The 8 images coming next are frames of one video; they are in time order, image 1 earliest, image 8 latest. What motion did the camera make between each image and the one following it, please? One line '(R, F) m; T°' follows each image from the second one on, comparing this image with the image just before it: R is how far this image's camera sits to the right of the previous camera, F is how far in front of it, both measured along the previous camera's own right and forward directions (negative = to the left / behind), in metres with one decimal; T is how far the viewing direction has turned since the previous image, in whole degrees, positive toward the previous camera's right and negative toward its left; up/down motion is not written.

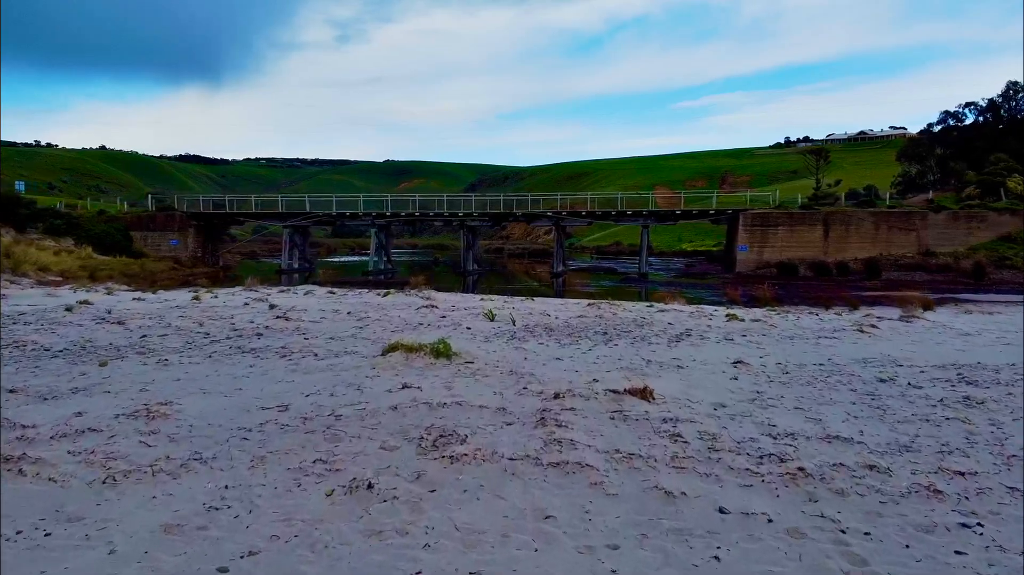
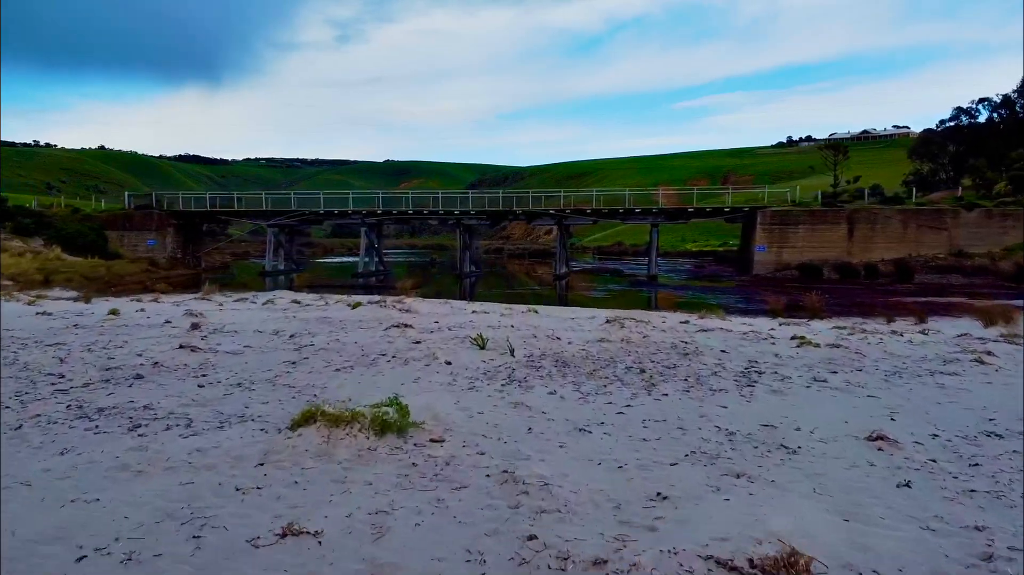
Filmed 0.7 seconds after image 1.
(0.0, +2.6) m; 0°
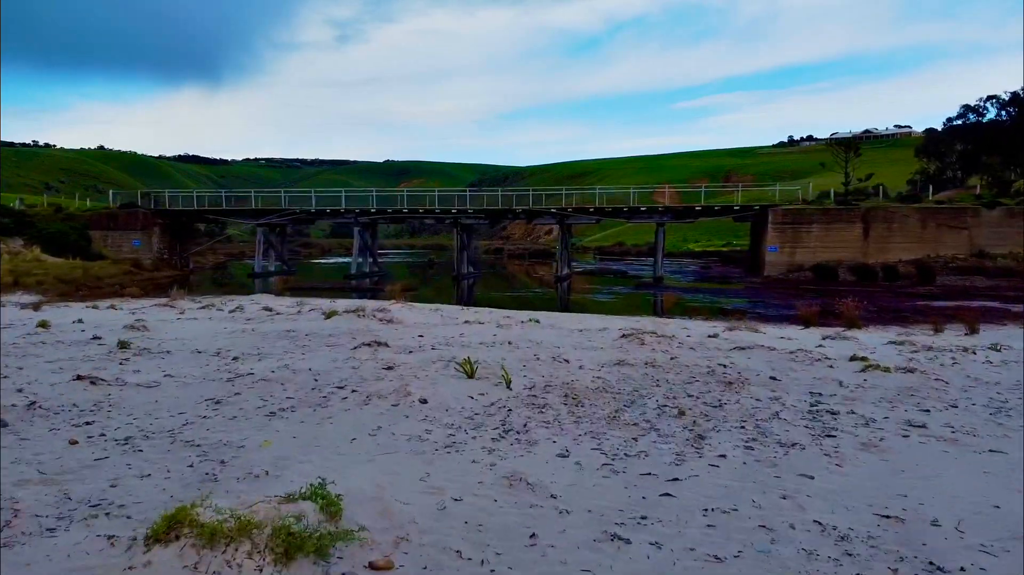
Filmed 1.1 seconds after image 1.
(+0.1, +1.5) m; 0°
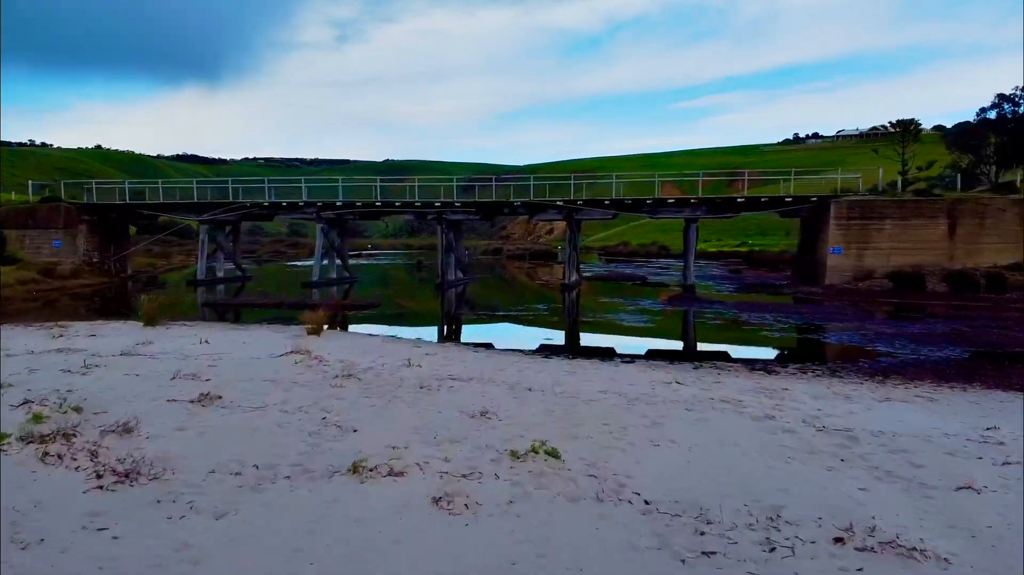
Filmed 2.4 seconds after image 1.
(+0.3, +6.1) m; 0°
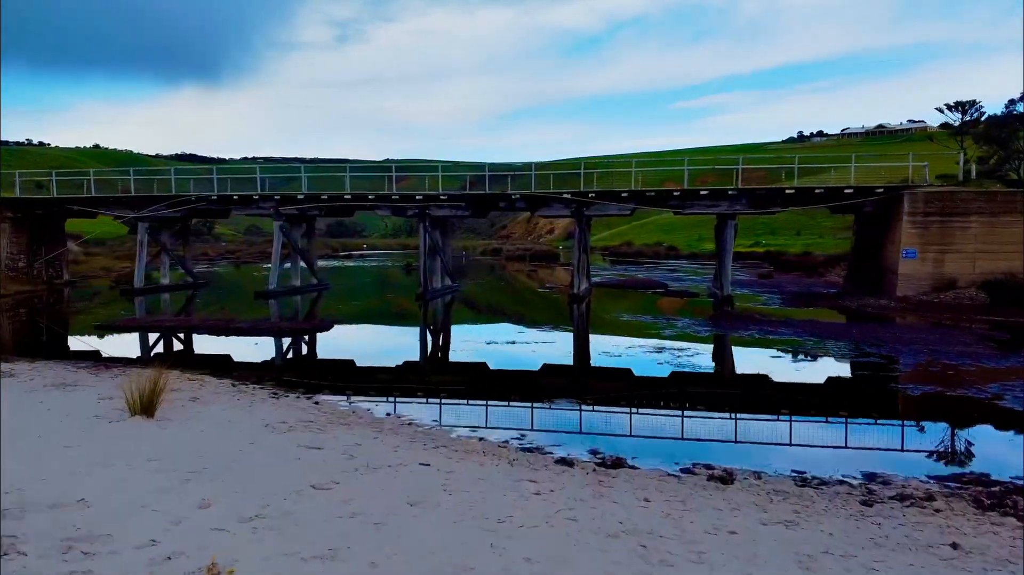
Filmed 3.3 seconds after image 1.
(+0.2, +4.6) m; 0°
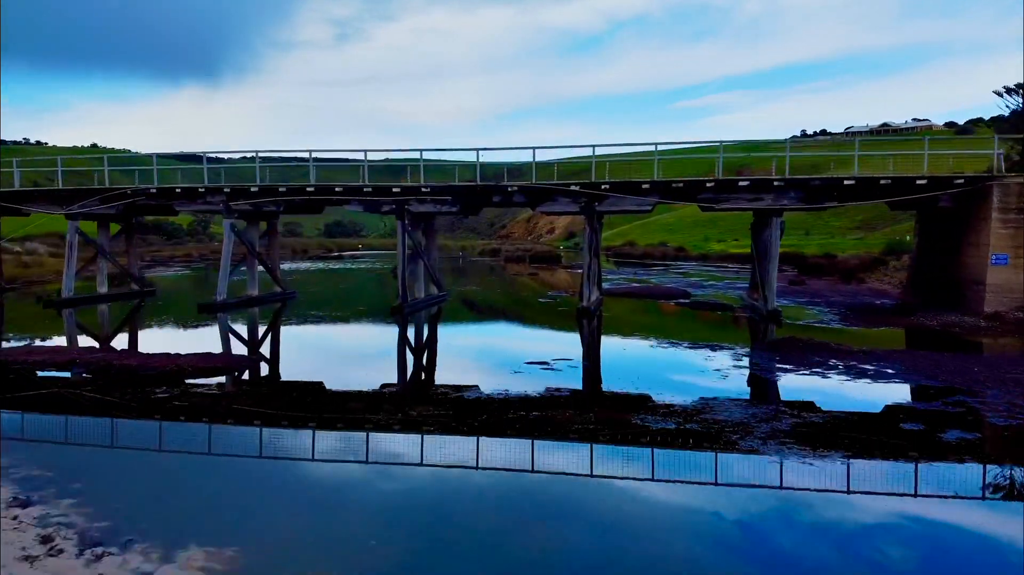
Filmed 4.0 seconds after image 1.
(+0.2, +3.7) m; 0°
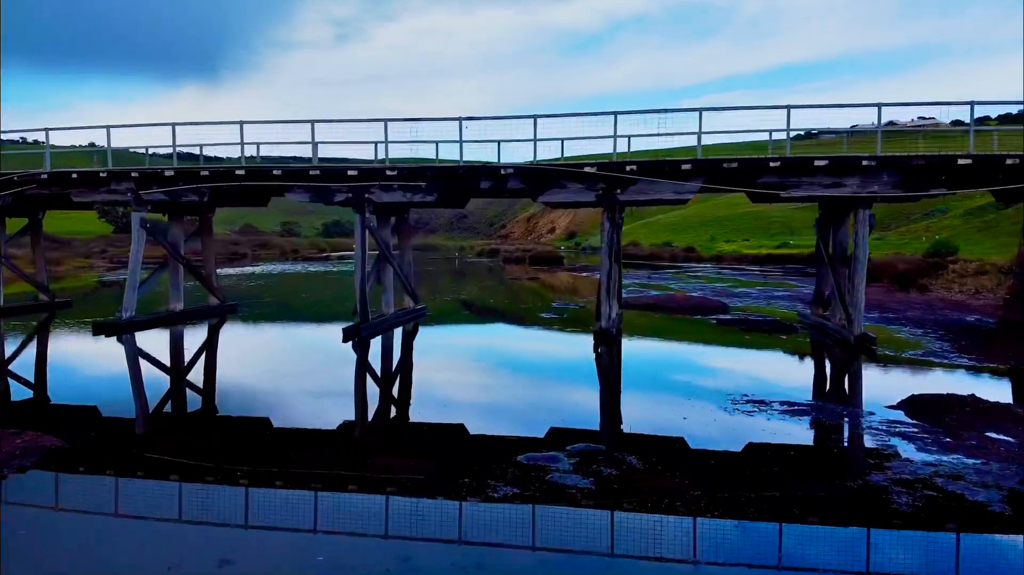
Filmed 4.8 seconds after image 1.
(+0.2, +4.3) m; 0°
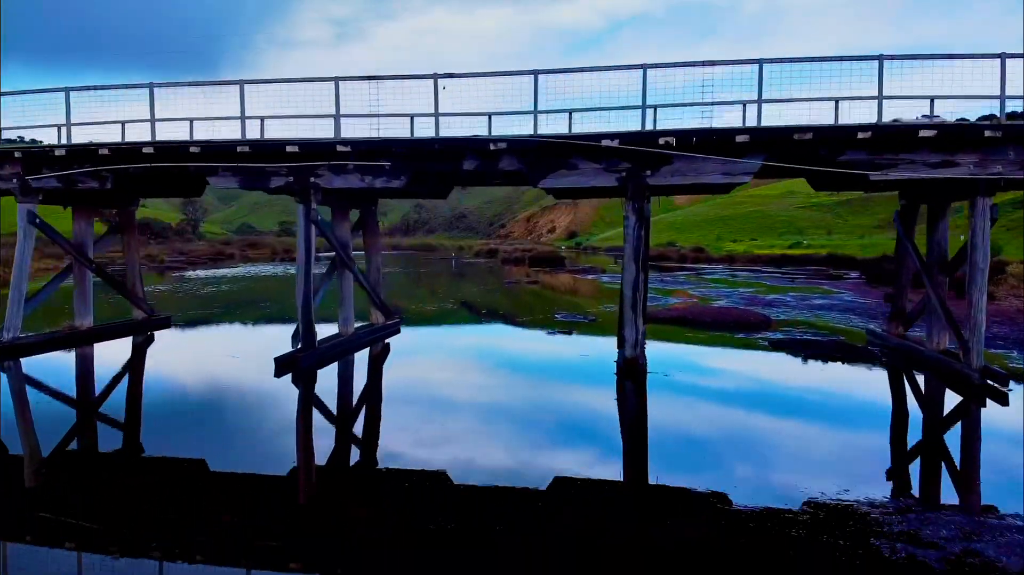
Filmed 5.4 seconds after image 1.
(+0.2, +3.2) m; 0°
